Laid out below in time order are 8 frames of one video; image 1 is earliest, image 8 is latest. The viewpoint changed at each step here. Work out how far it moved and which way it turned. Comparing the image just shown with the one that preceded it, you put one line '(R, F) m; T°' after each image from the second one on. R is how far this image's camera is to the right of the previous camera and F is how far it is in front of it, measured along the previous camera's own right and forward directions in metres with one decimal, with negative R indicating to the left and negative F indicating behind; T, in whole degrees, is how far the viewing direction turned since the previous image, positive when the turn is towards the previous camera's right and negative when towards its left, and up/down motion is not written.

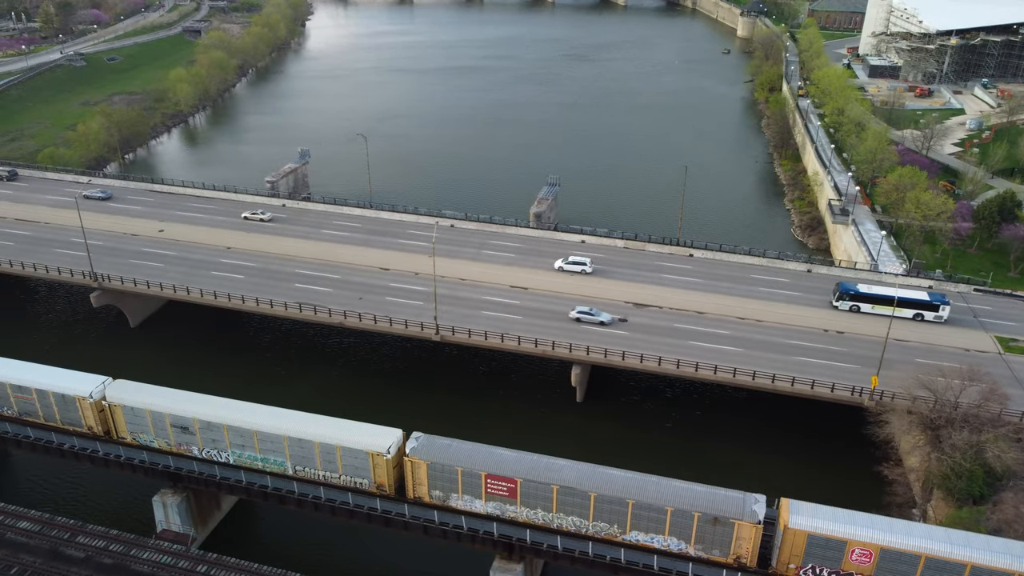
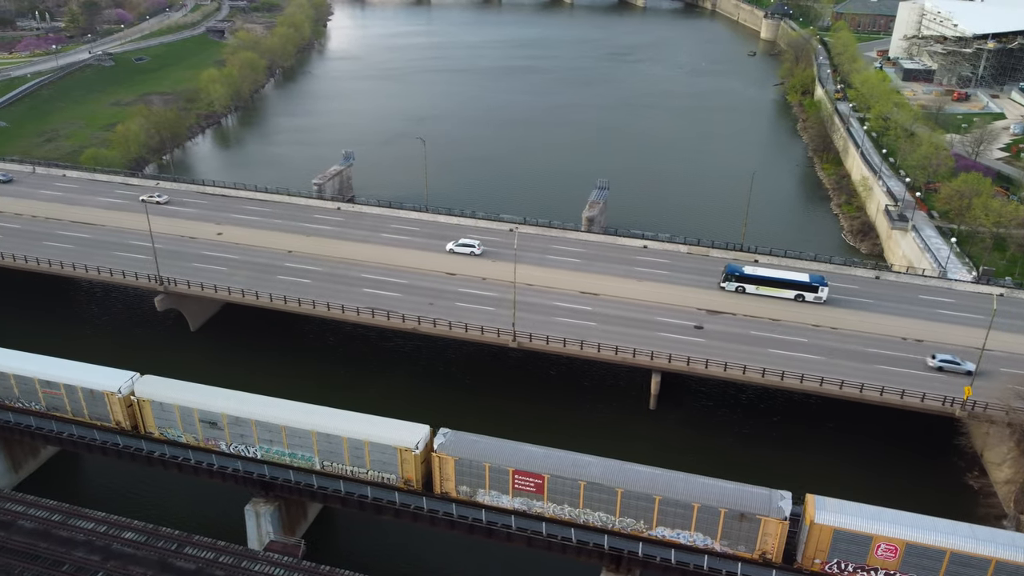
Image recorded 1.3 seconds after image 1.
(-4.2, +0.4) m; 0°
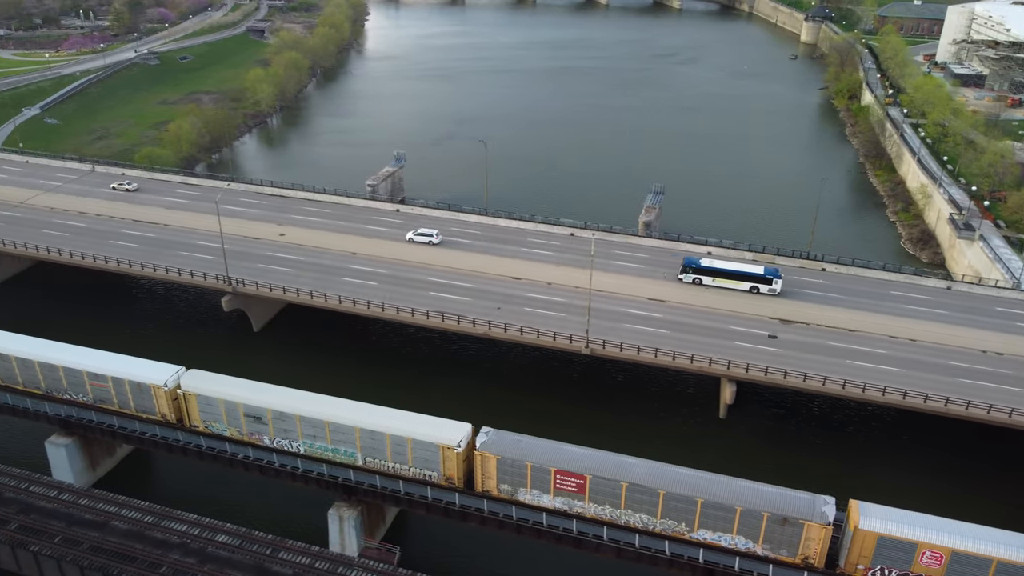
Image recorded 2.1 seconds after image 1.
(-2.9, +0.3) m; -1°
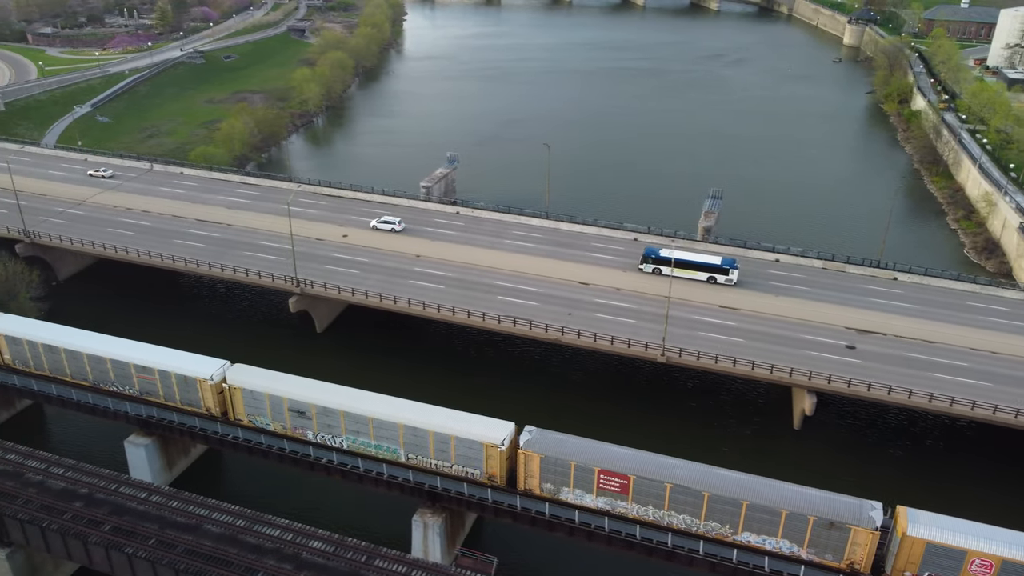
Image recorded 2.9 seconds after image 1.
(-2.9, +0.4) m; -1°
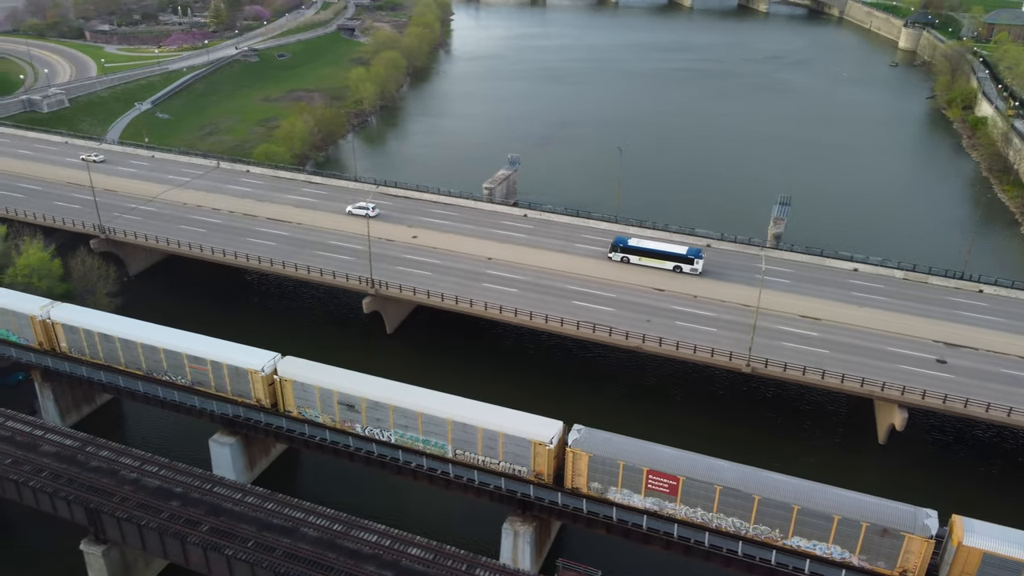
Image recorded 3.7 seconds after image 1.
(-2.8, +0.5) m; -2°
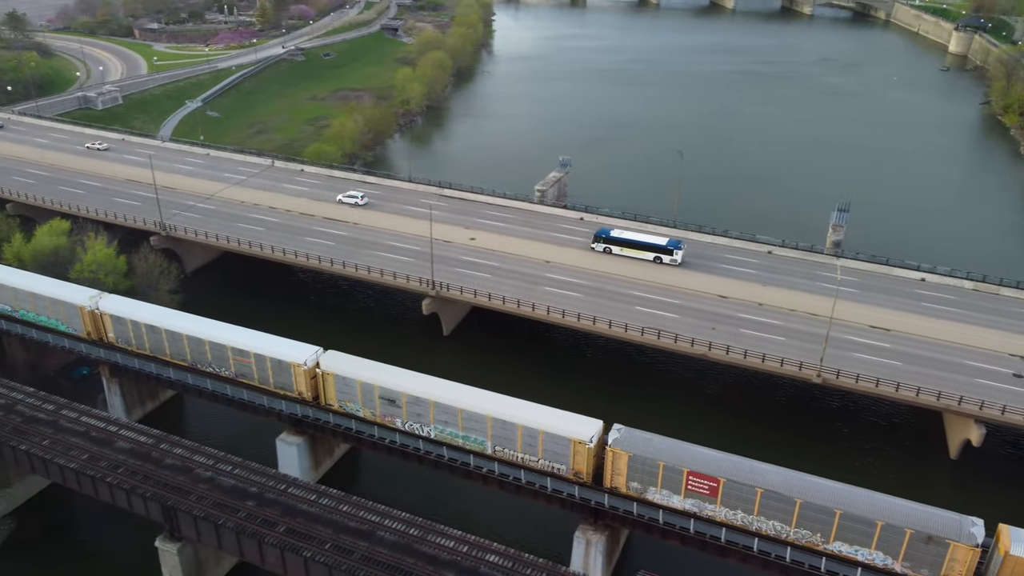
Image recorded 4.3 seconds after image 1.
(-2.1, +0.3) m; -2°
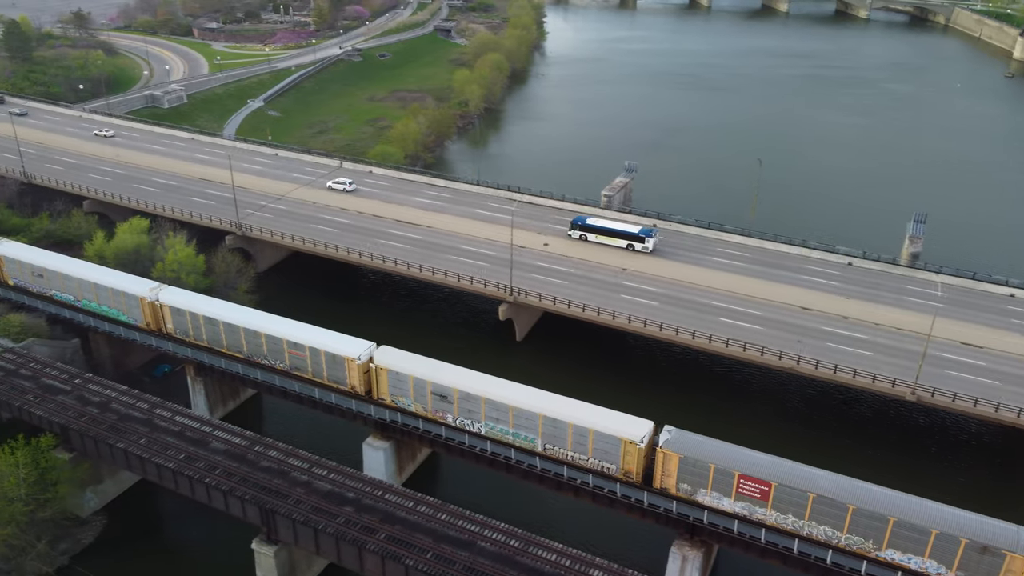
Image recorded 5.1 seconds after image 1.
(-2.8, +0.3) m; -2°
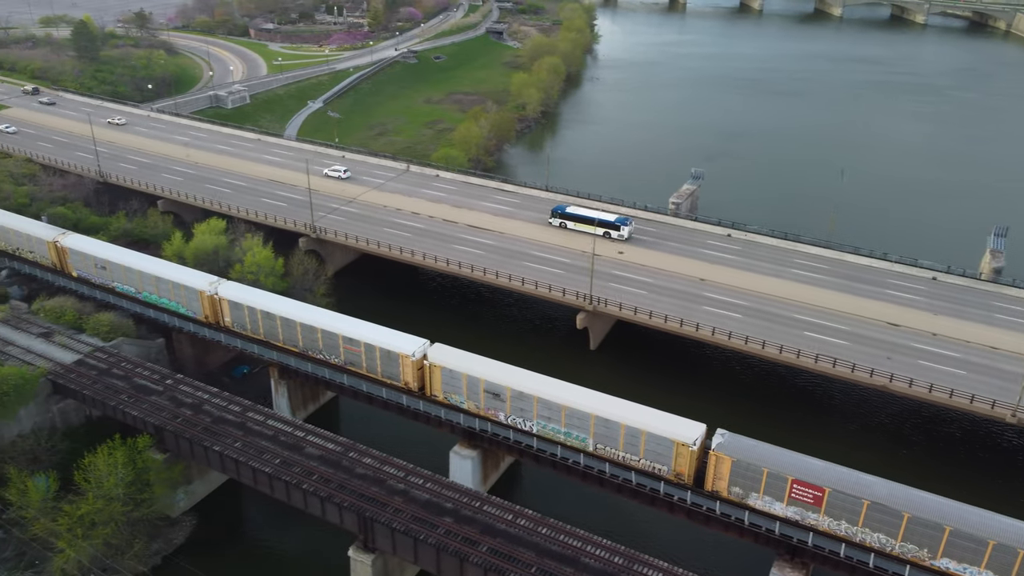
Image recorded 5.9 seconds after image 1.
(-2.9, +0.2) m; -2°
